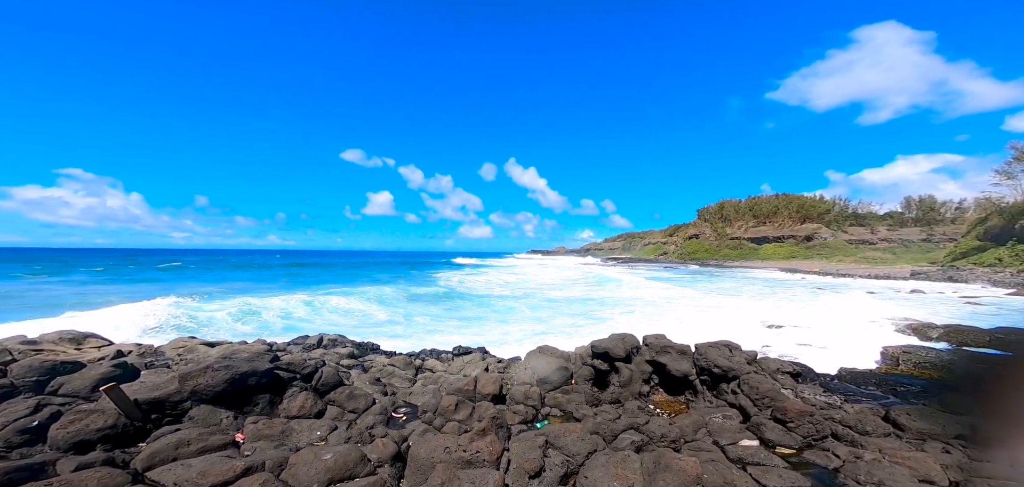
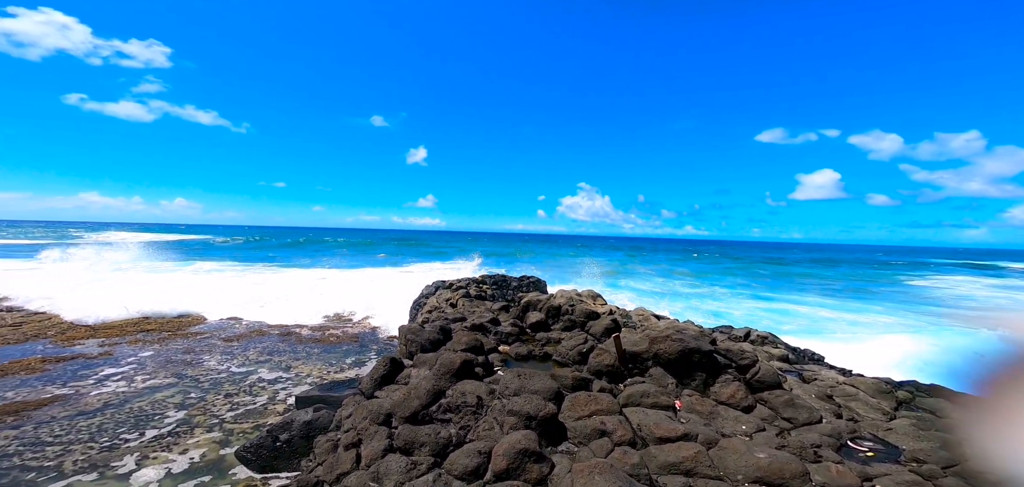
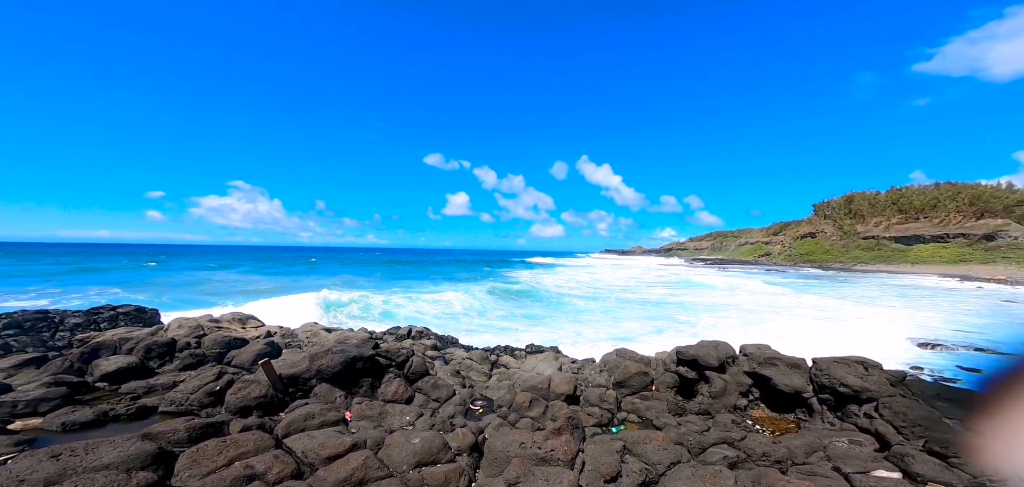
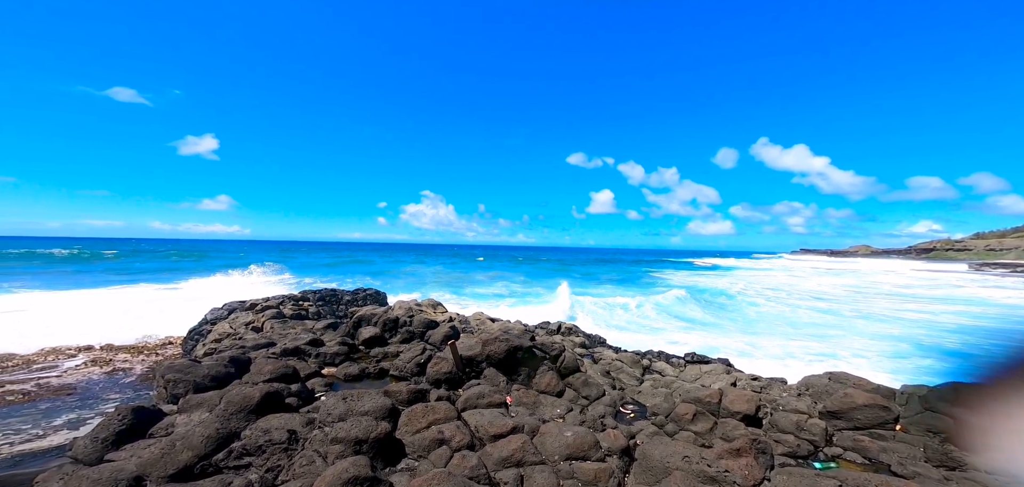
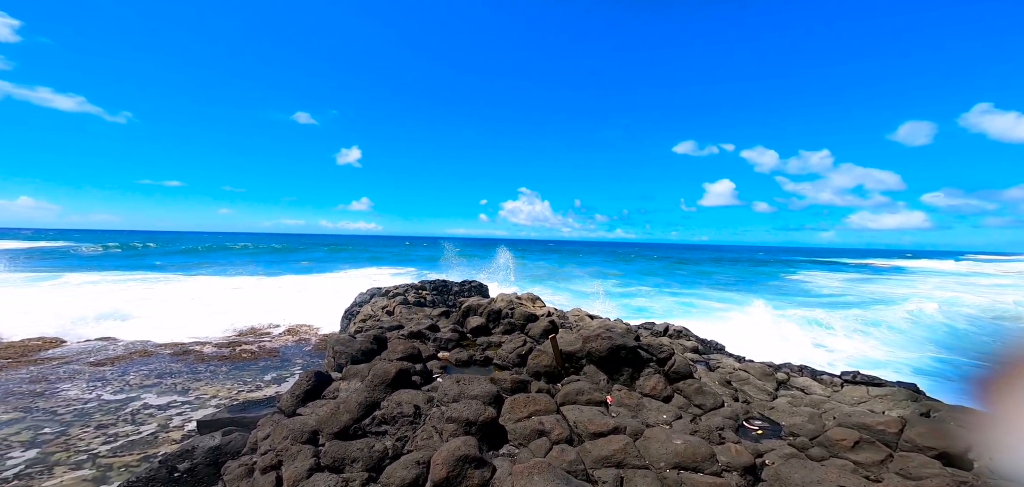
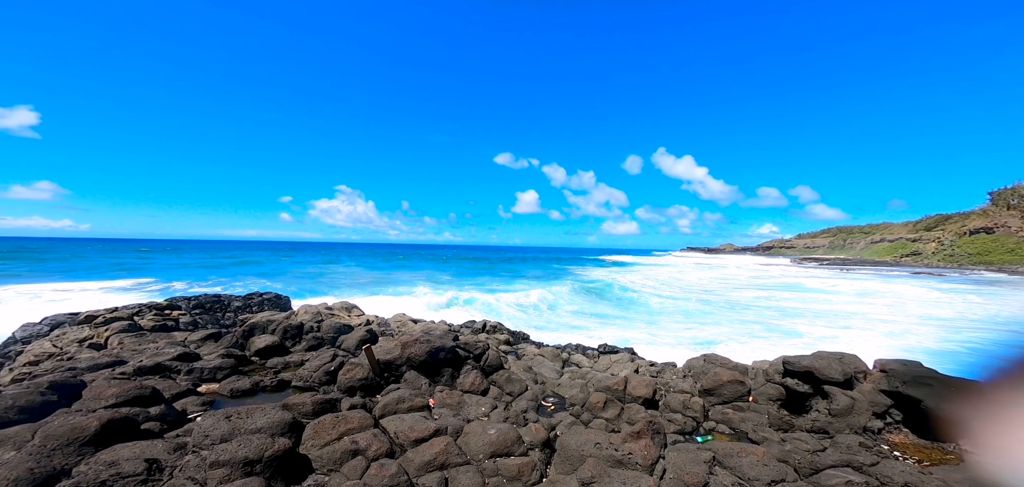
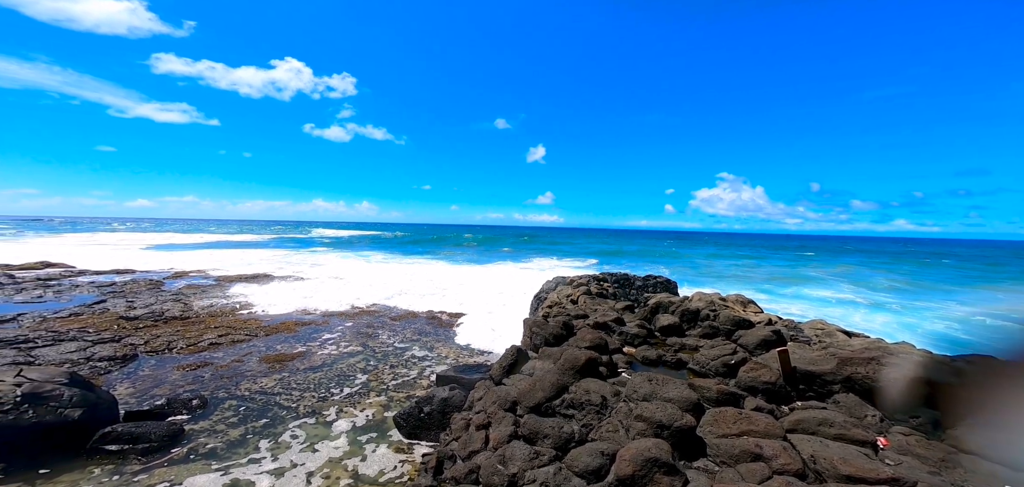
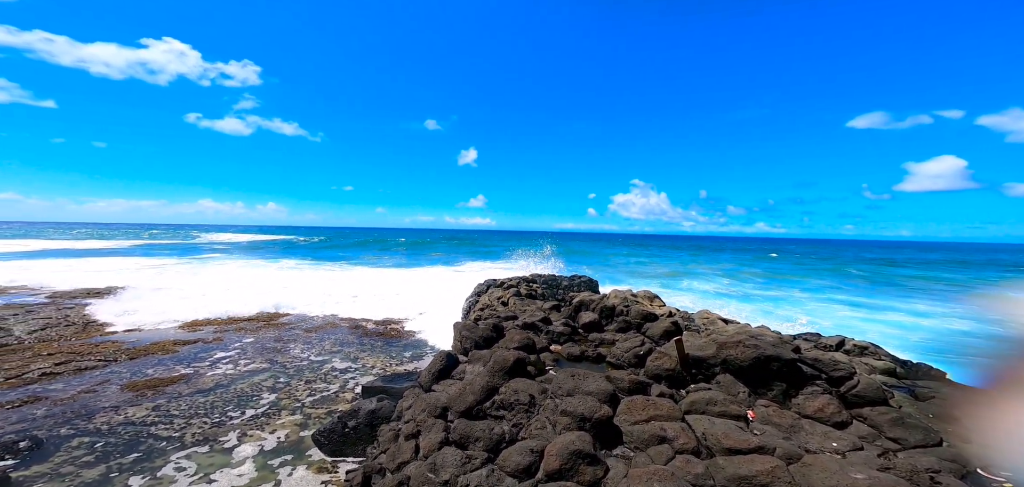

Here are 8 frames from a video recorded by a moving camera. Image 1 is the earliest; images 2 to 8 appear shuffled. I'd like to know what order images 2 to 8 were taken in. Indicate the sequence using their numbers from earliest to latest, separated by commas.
3, 6, 4, 5, 2, 8, 7
